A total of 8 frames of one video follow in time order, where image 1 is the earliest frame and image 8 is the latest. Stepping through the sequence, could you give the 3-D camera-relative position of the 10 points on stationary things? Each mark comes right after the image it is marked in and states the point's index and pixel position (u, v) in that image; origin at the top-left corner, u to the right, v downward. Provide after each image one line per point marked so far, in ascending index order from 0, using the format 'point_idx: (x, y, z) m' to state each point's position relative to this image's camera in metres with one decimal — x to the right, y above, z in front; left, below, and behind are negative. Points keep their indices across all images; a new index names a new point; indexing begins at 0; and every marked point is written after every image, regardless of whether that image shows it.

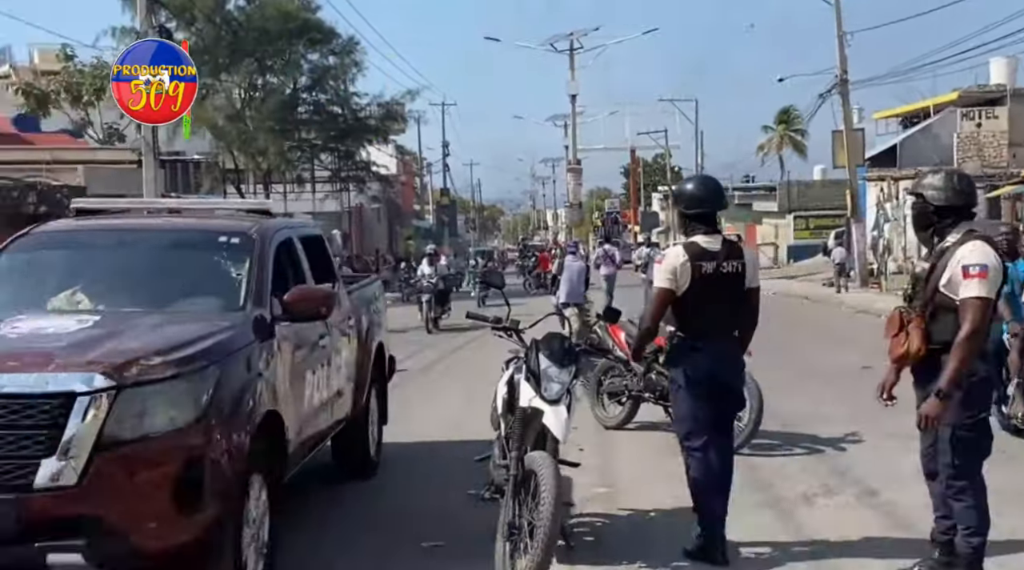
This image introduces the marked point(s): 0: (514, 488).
0: (0.0, -1.1, +6.6) m
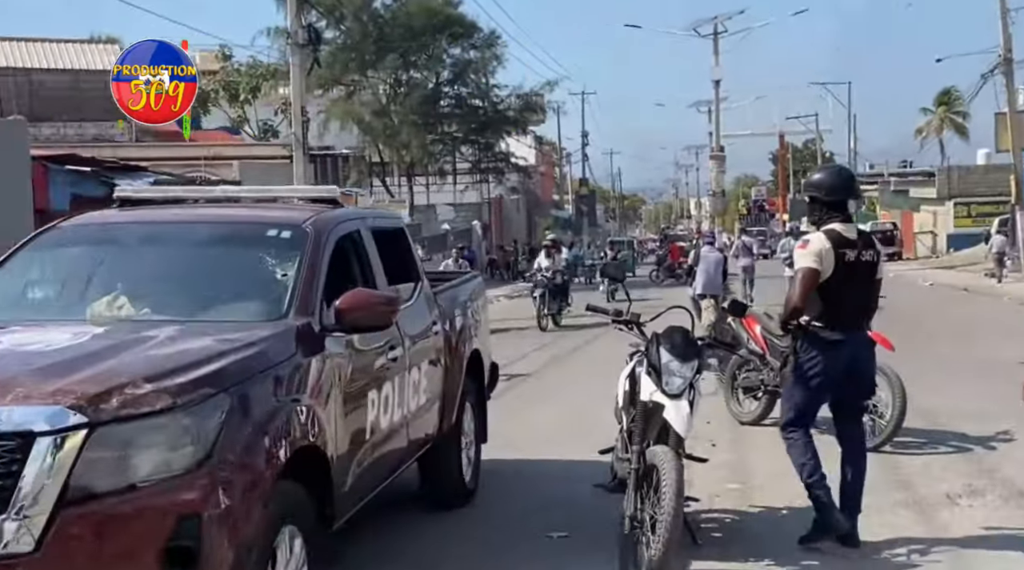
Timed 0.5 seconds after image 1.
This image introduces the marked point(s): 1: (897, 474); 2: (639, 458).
0: (+0.7, -1.1, +6.5) m
1: (+2.3, -1.1, +7.4) m
2: (+0.7, -1.0, +6.5) m
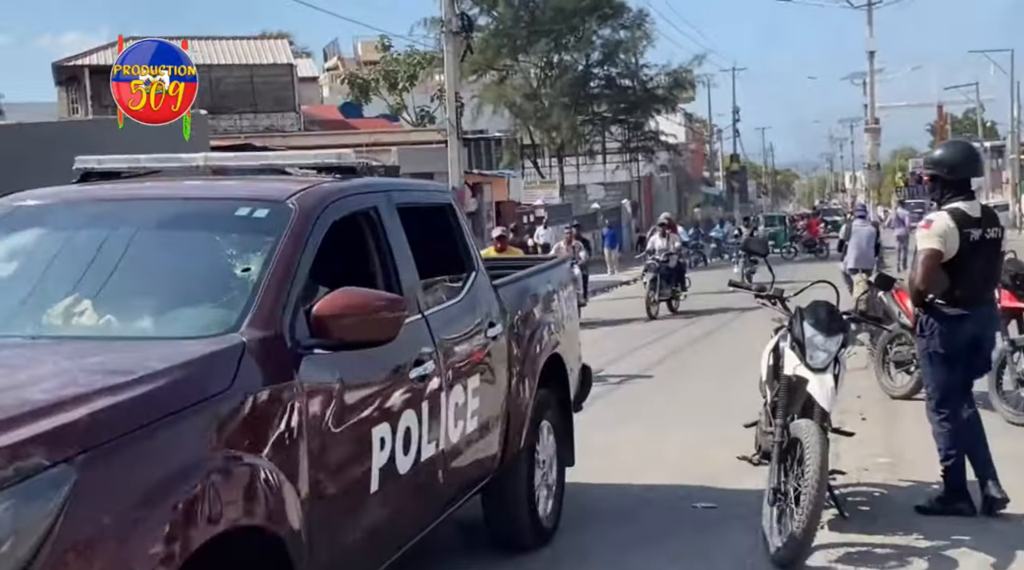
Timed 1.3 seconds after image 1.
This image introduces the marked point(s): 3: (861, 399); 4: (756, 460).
0: (+1.5, -1.0, +6.5) m
1: (+3.3, -1.0, +7.1) m
2: (+1.5, -0.8, +6.5) m
3: (+2.4, -0.8, +8.5) m
4: (+1.5, -1.1, +7.1) m
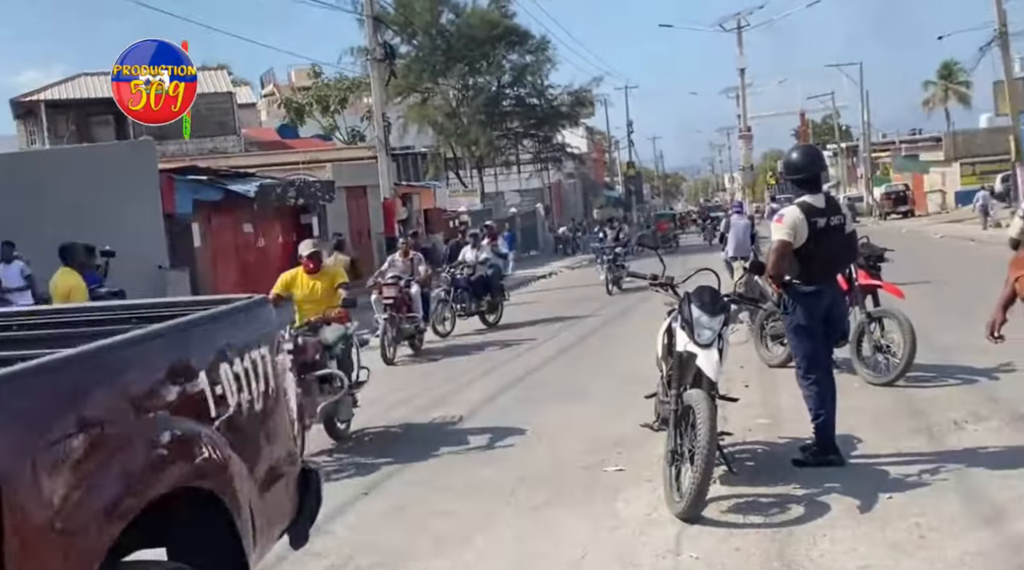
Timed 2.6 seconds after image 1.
0: (+1.1, -0.9, +7.5) m
1: (+2.8, -0.8, +8.2) m
2: (+1.1, -0.8, +7.5) m
3: (+1.9, -0.7, +9.6) m
4: (+1.0, -1.0, +8.1) m
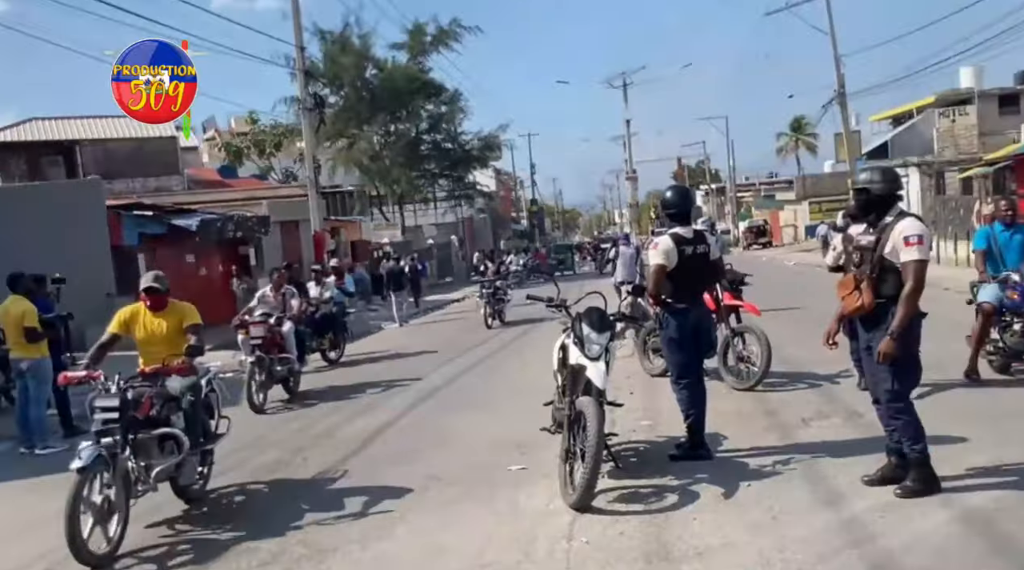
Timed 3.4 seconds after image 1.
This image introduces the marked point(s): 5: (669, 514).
0: (+0.4, -1.0, +8.7) m
1: (+2.1, -1.0, +9.6) m
2: (+0.4, -0.9, +8.7) m
3: (+1.1, -0.9, +10.9) m
4: (+0.3, -1.2, +9.3) m
5: (+1.1, -1.6, +8.1) m
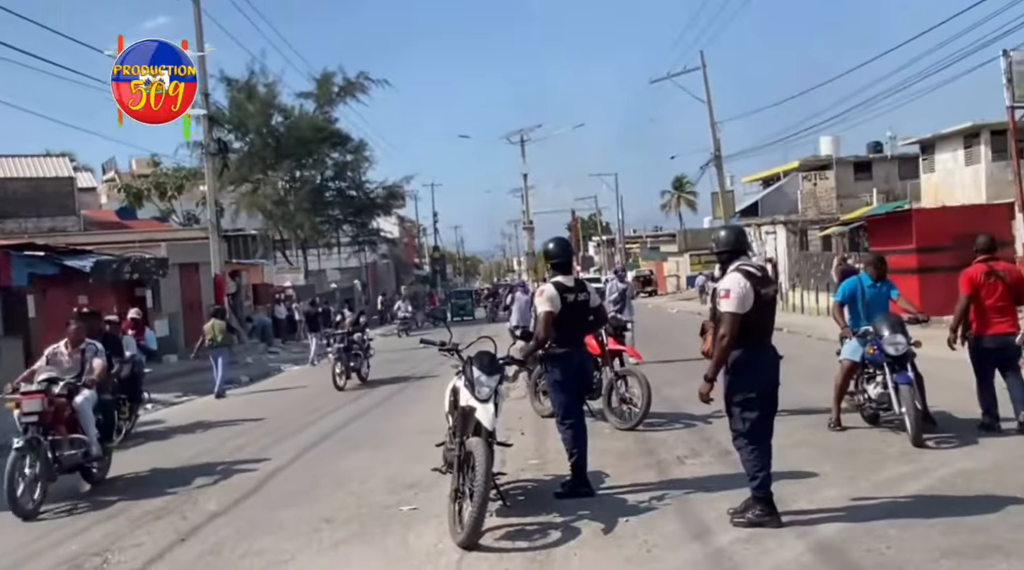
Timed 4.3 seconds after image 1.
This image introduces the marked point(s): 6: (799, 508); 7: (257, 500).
0: (-0.4, -1.4, +9.2) m
1: (+1.2, -1.4, +10.1) m
2: (-0.4, -1.3, +9.2) m
3: (+0.2, -1.3, +11.3) m
4: (-0.5, -1.5, +9.8) m
5: (+0.3, -1.9, +8.6) m
6: (+2.2, -1.7, +8.8) m
7: (-2.2, -1.9, +10.3) m
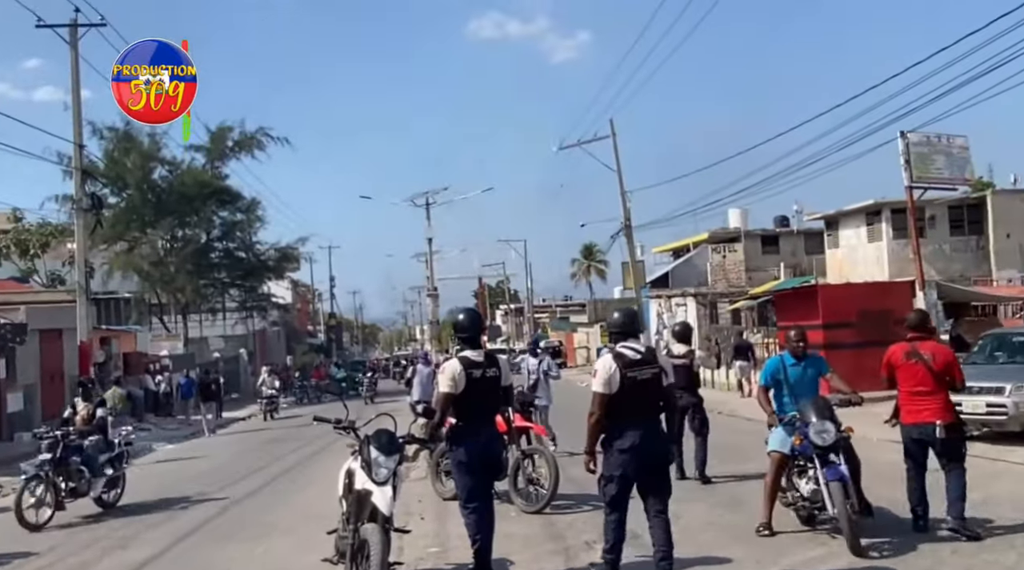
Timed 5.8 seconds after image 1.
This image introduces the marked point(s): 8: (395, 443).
0: (-1.2, -1.9, +8.4) m
1: (+0.4, -2.0, +9.5) m
2: (-1.1, -1.8, +8.4) m
3: (-0.8, -2.0, +10.6) m
4: (-1.3, -2.1, +9.0) m
5: (-0.4, -2.4, +7.8) m
6: (+1.5, -2.2, +8.3) m
7: (-3.0, -2.4, +9.3) m
8: (-0.9, -1.1, +8.6) m
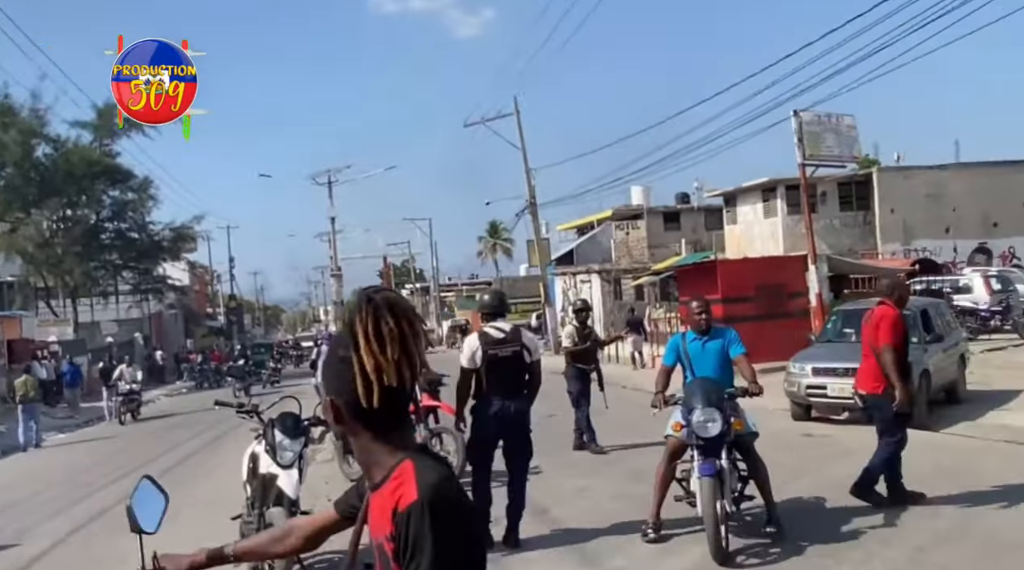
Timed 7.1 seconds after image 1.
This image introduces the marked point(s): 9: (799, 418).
0: (-1.8, -1.8, +8.2) m
1: (-0.3, -1.8, +9.4) m
2: (-1.8, -1.6, +8.2) m
3: (-1.6, -1.8, +10.4) m
4: (-2.0, -1.9, +8.8) m
5: (-1.0, -2.3, +7.7) m
6: (+0.9, -2.1, +8.4) m
7: (-3.7, -2.3, +8.9) m
8: (-1.5, -1.0, +8.4) m
9: (+4.0, -1.9, +16.8) m
